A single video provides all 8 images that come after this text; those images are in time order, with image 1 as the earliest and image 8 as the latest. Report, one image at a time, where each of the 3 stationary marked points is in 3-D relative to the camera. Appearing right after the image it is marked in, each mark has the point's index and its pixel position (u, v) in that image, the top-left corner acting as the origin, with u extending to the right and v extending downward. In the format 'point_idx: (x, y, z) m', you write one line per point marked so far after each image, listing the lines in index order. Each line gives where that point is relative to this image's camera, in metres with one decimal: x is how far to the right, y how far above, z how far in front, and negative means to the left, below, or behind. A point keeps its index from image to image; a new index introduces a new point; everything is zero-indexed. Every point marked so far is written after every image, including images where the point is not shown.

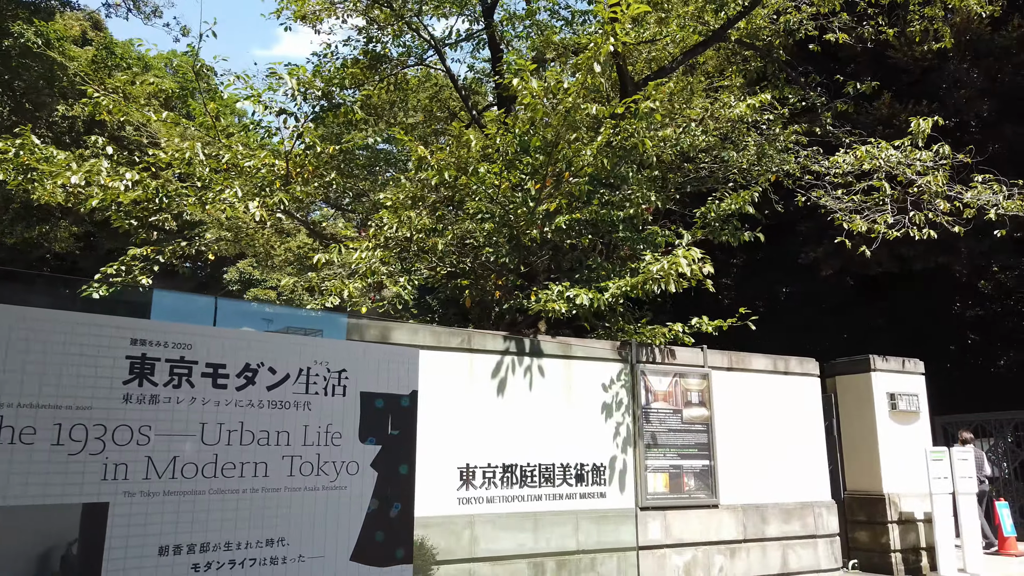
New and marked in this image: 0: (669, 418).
0: (+1.7, -1.4, +8.2) m
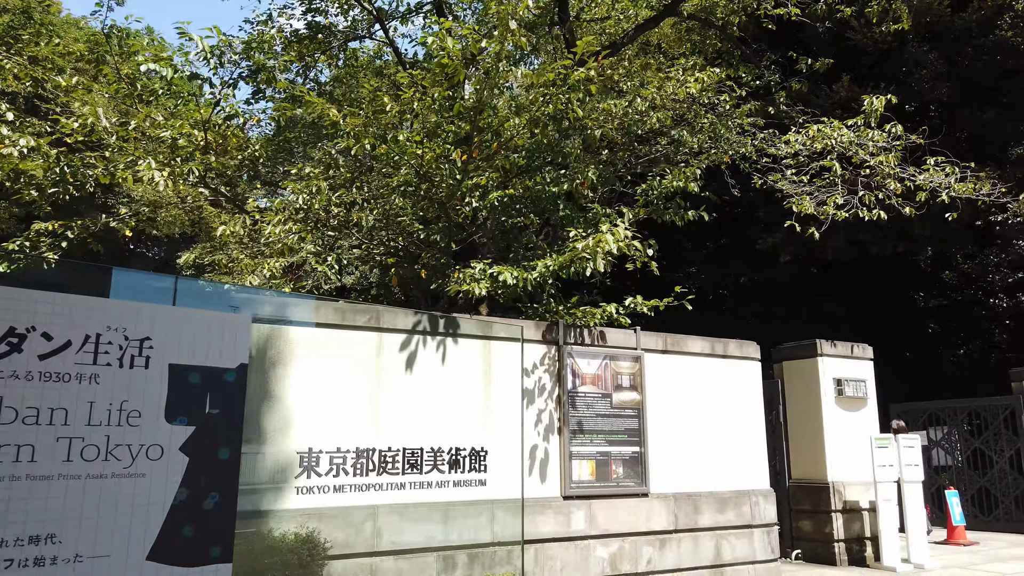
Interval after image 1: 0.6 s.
0: (+0.9, -1.2, +7.8) m
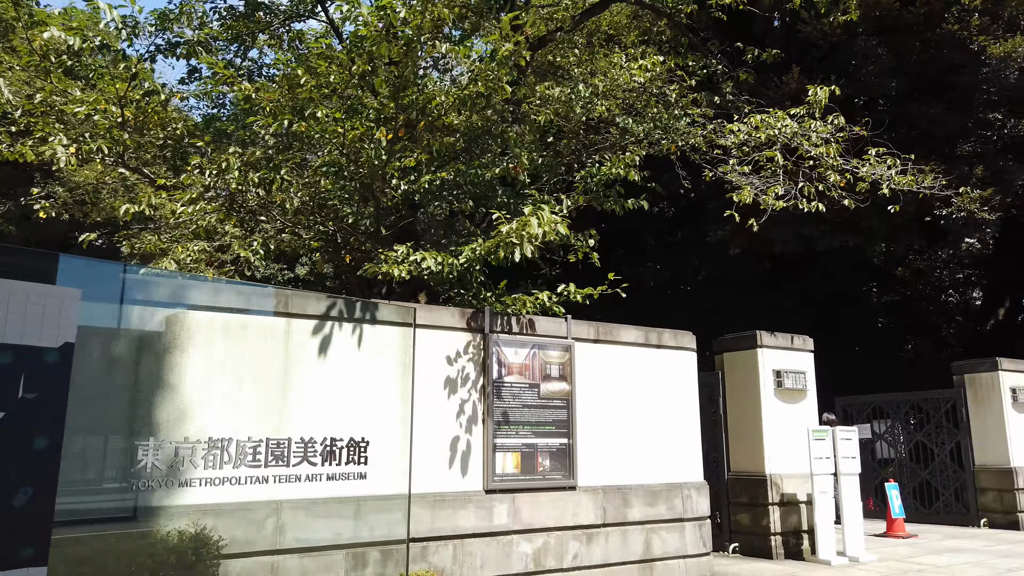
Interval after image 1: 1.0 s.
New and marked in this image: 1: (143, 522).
0: (+0.1, -1.0, +7.5) m
1: (-2.5, -1.6, +5.2) m
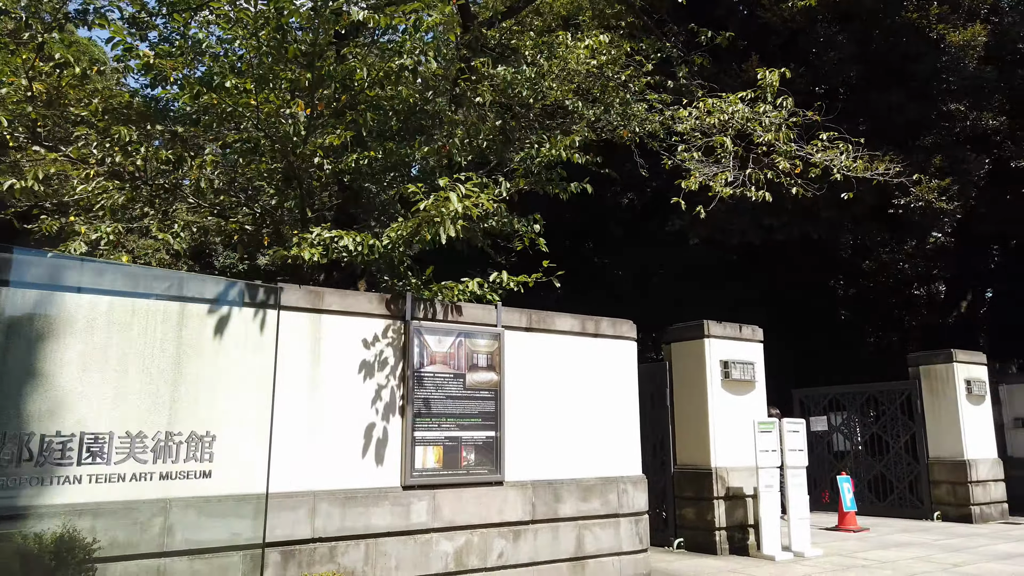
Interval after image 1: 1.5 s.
0: (-0.6, -0.9, +7.1) m
1: (-3.1, -1.4, +4.7) m
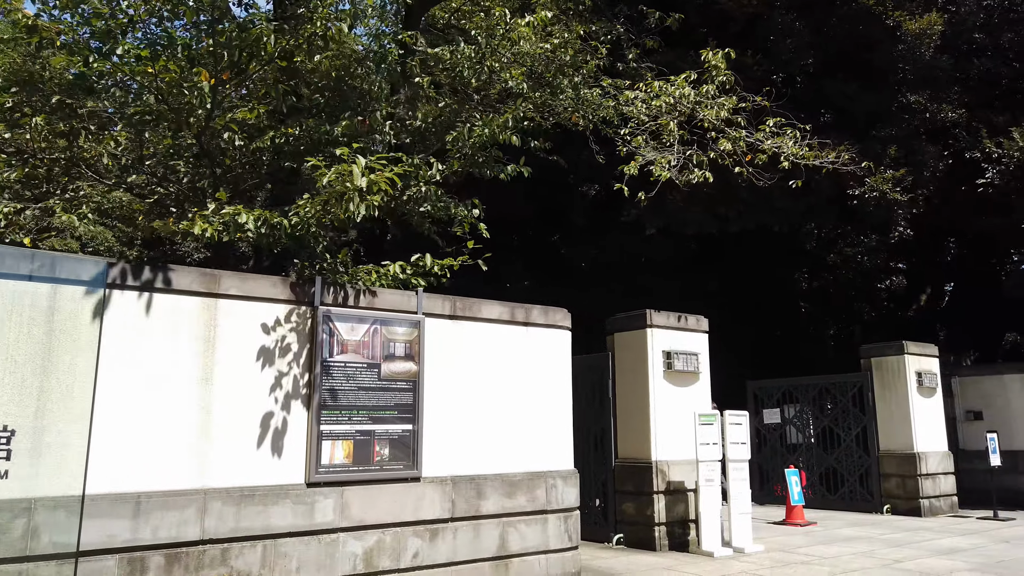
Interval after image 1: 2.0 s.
0: (-1.3, -0.7, +6.7) m
1: (-3.8, -1.3, +4.2) m
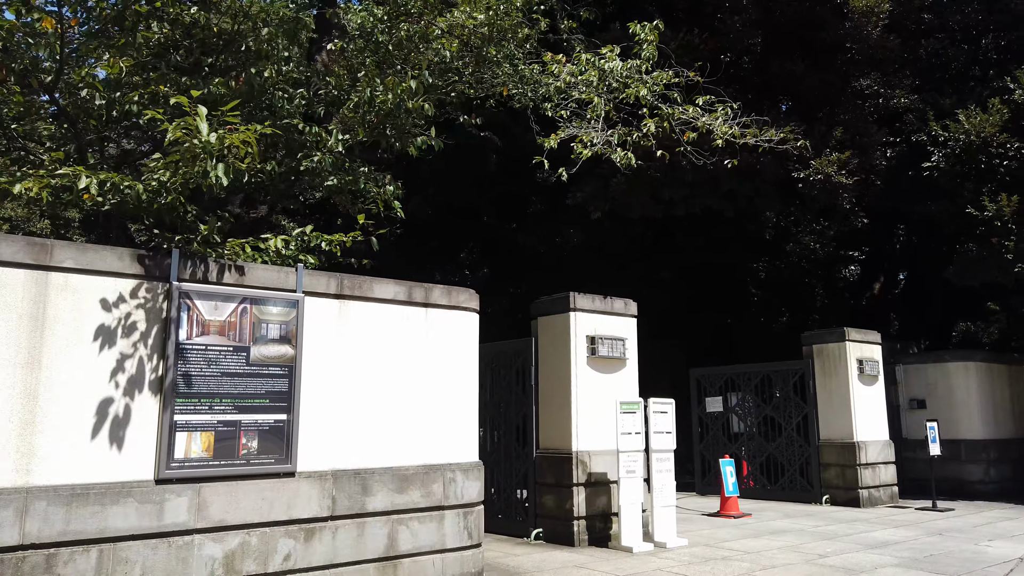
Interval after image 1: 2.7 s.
0: (-2.2, -0.5, +6.1) m
1: (-4.6, -1.1, +3.5) m
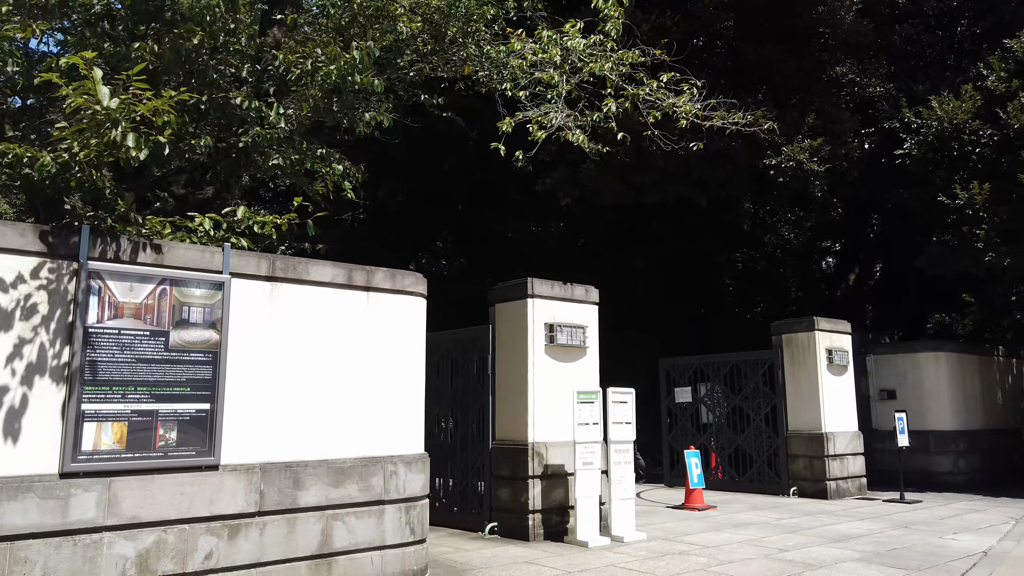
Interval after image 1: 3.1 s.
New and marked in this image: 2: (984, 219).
0: (-2.7, -0.4, +5.6) m
1: (-5.0, -1.0, +3.0) m
2: (+8.2, +1.2, +13.4) m
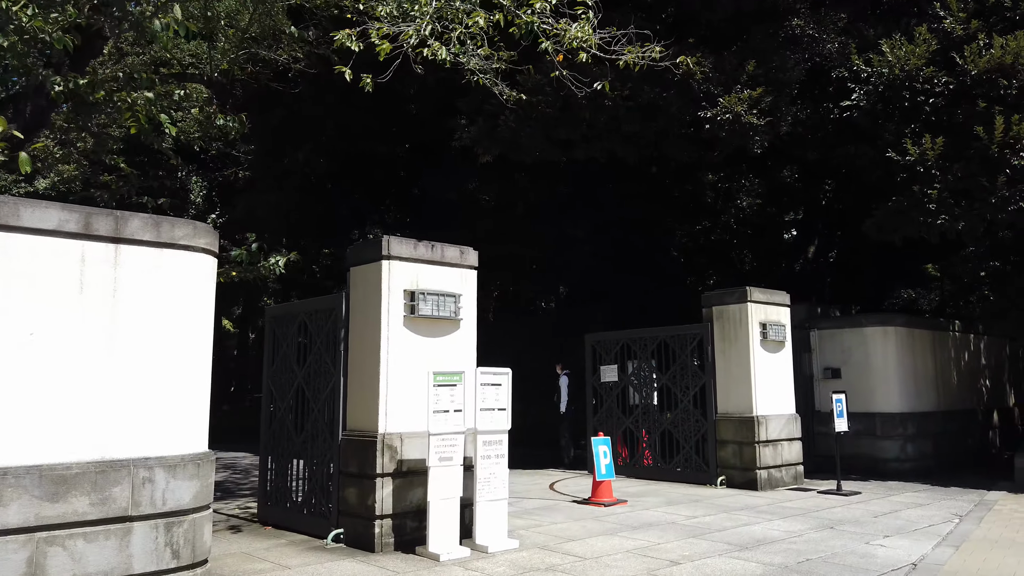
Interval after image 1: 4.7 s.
0: (-4.1, -0.1, +4.0) m
1: (-6.3, -0.8, +1.3) m
2: (+6.6, +1.7, +12.0) m
